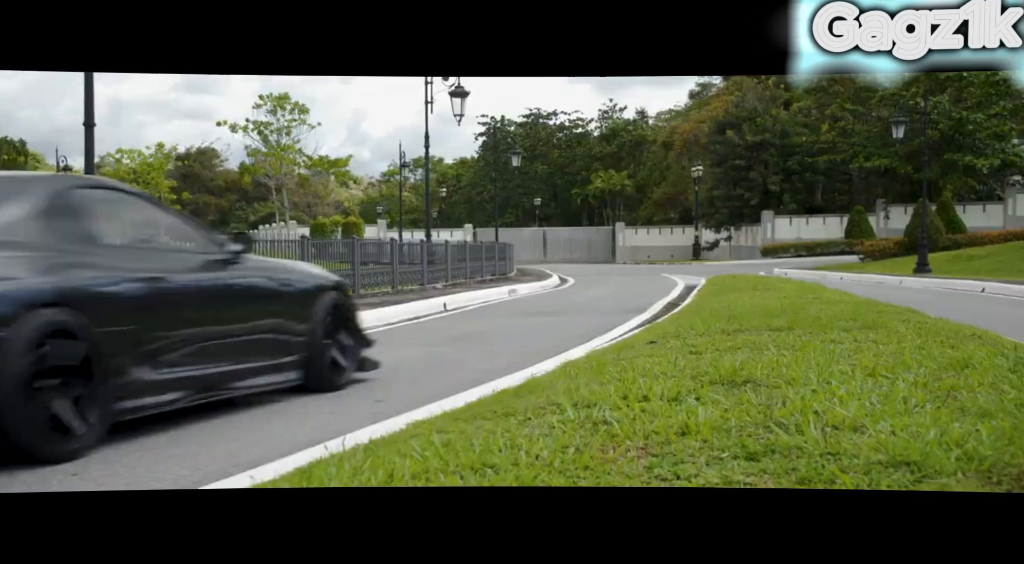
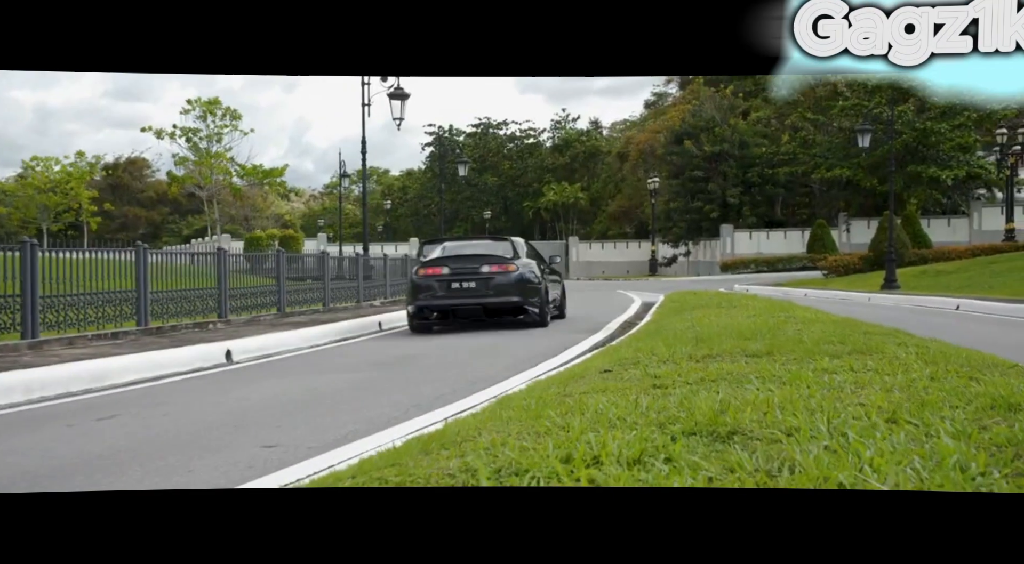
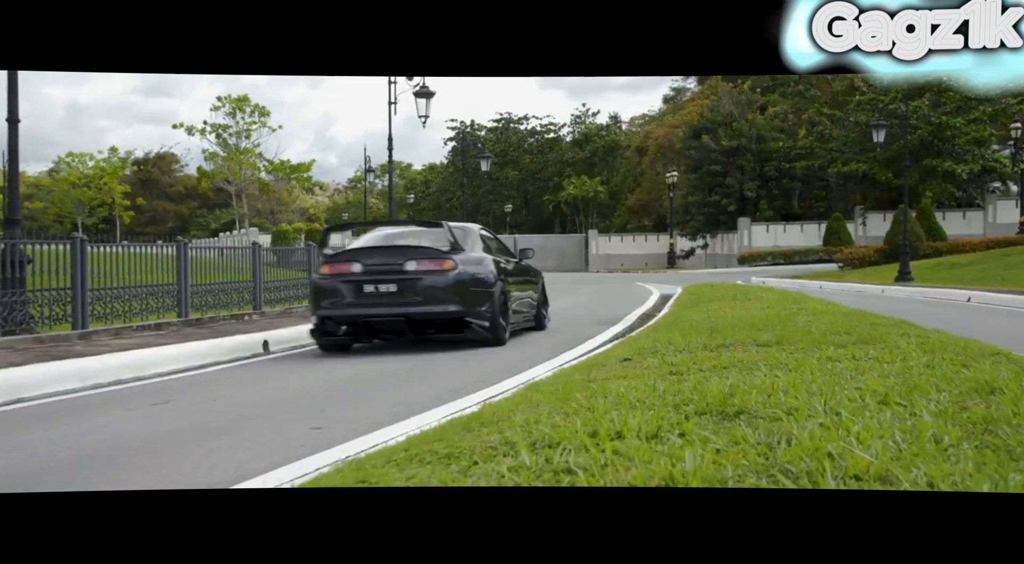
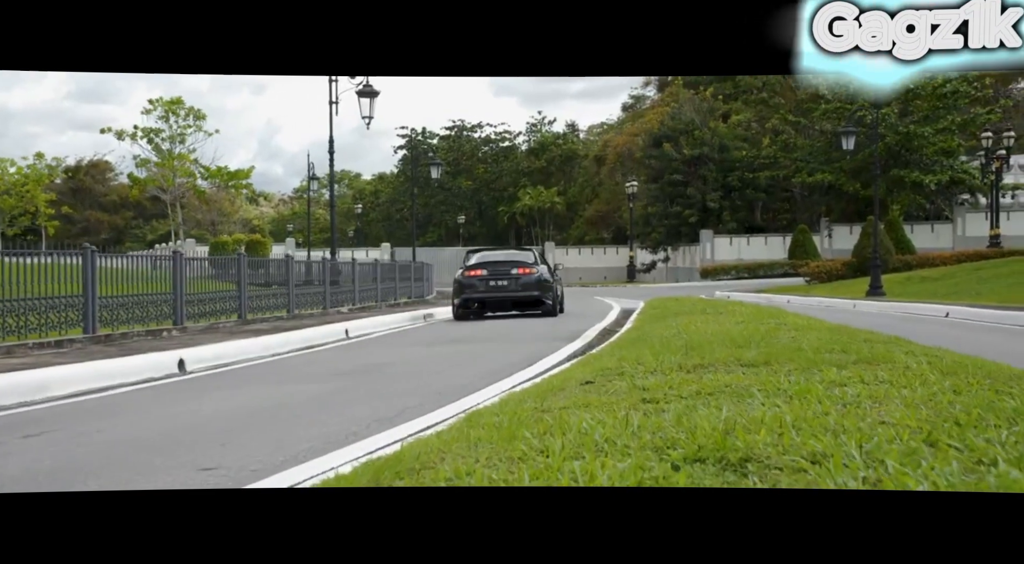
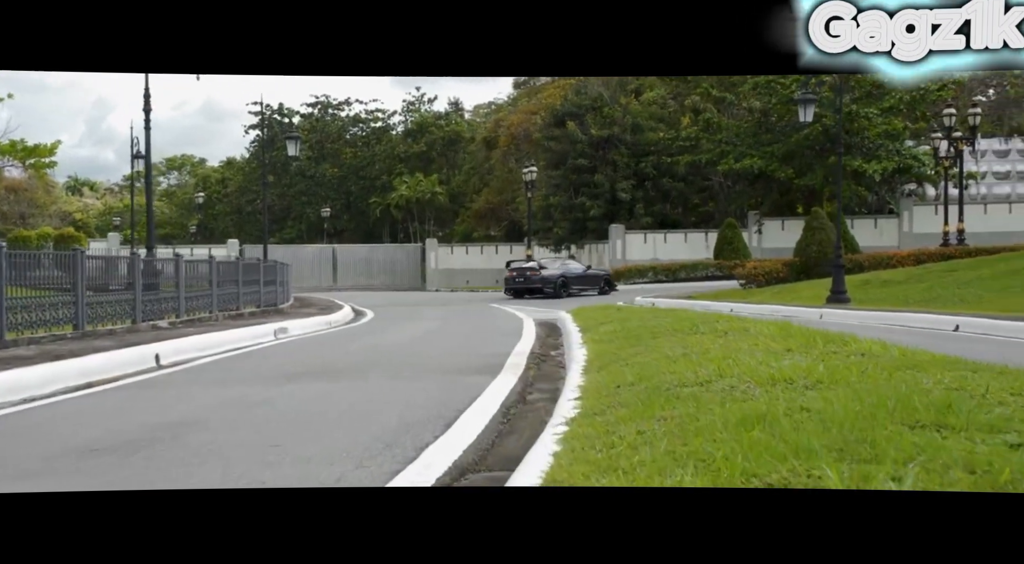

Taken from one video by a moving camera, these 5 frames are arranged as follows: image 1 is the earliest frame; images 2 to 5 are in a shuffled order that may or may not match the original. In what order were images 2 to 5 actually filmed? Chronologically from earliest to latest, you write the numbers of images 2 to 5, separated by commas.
3, 2, 4, 5
